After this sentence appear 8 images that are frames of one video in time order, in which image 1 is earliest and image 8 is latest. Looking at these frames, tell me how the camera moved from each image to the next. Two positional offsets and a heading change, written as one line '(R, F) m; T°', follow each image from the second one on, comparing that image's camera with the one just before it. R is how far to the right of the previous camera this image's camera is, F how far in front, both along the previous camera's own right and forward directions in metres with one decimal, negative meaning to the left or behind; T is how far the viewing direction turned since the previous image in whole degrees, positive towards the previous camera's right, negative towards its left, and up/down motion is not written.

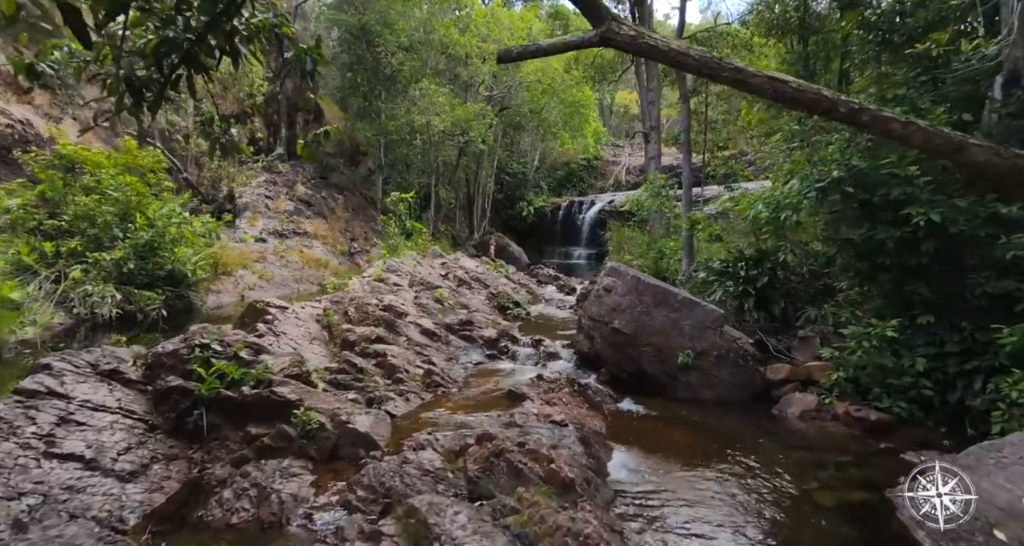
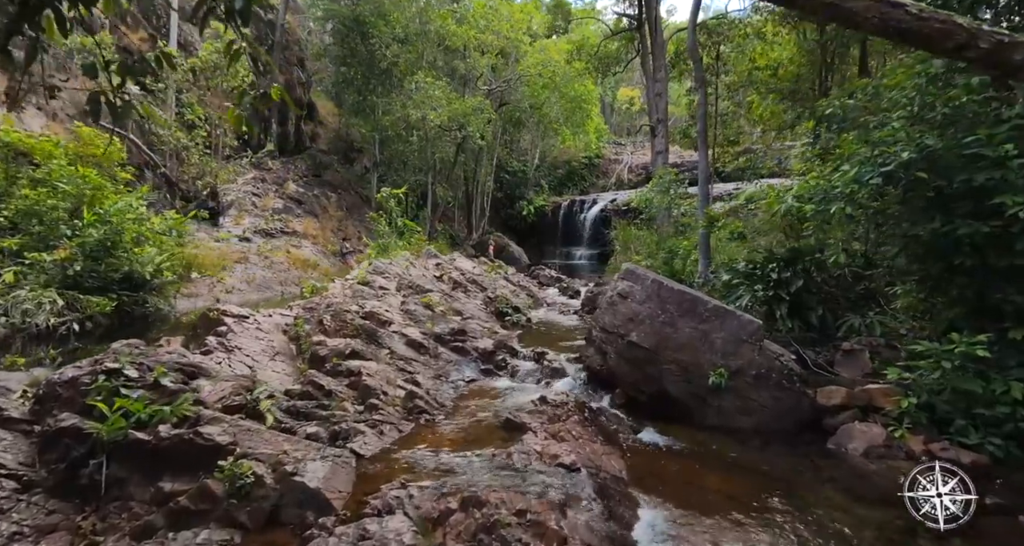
(0.0, +0.9) m; 0°
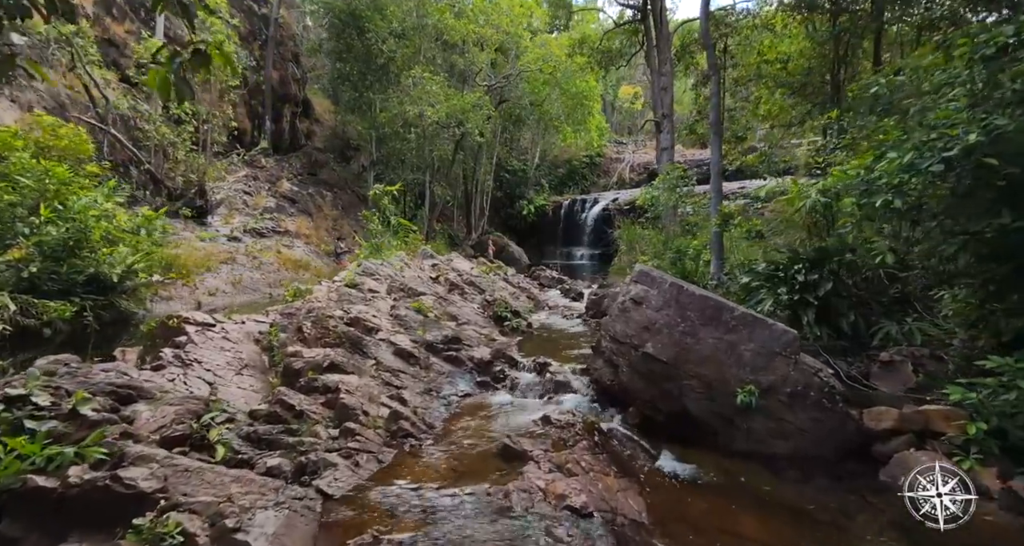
(0.0, +0.6) m; 0°
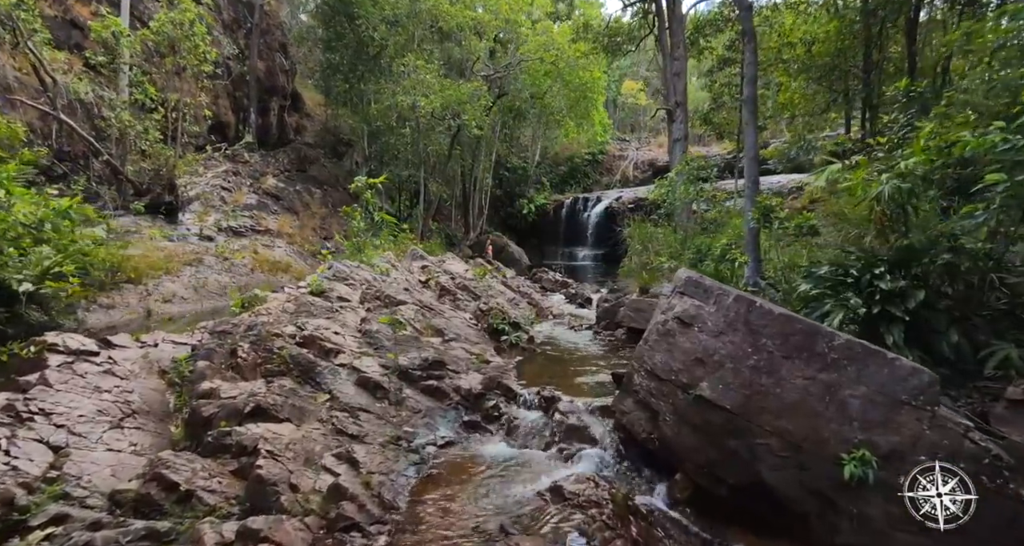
(0.0, +1.3) m; 0°
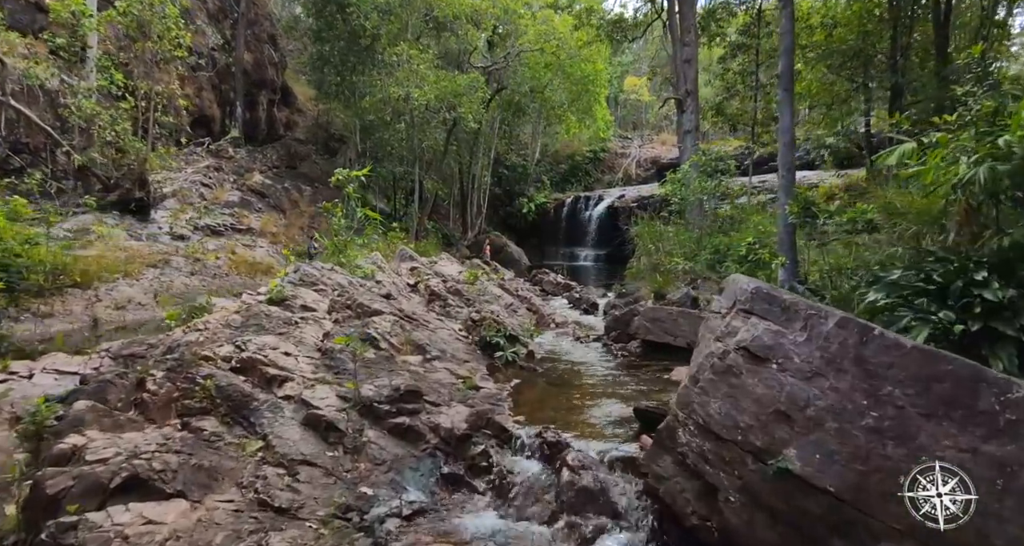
(0.0, +1.0) m; 0°
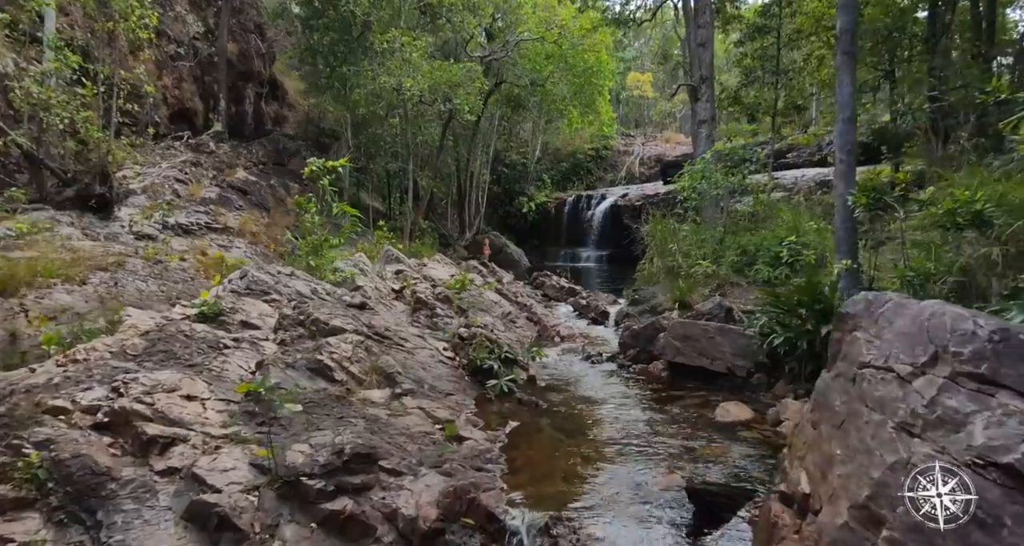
(0.0, +1.1) m; 0°
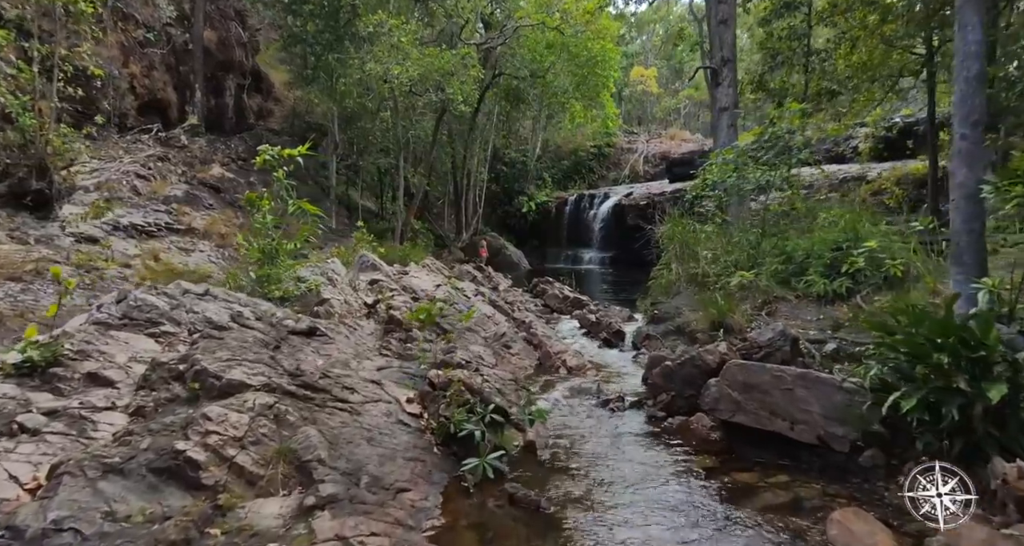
(+0.1, +1.4) m; 0°
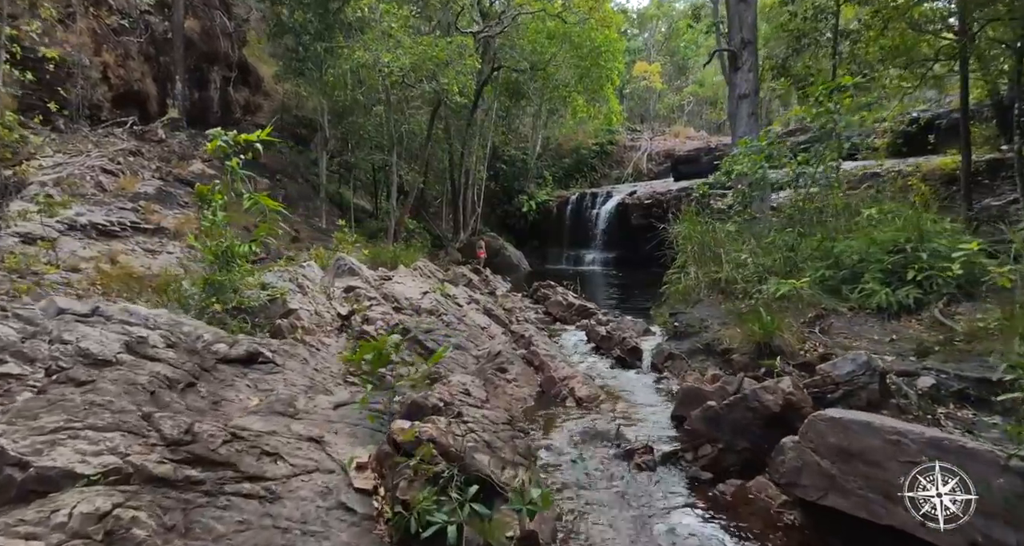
(0.0, +1.0) m; 0°
